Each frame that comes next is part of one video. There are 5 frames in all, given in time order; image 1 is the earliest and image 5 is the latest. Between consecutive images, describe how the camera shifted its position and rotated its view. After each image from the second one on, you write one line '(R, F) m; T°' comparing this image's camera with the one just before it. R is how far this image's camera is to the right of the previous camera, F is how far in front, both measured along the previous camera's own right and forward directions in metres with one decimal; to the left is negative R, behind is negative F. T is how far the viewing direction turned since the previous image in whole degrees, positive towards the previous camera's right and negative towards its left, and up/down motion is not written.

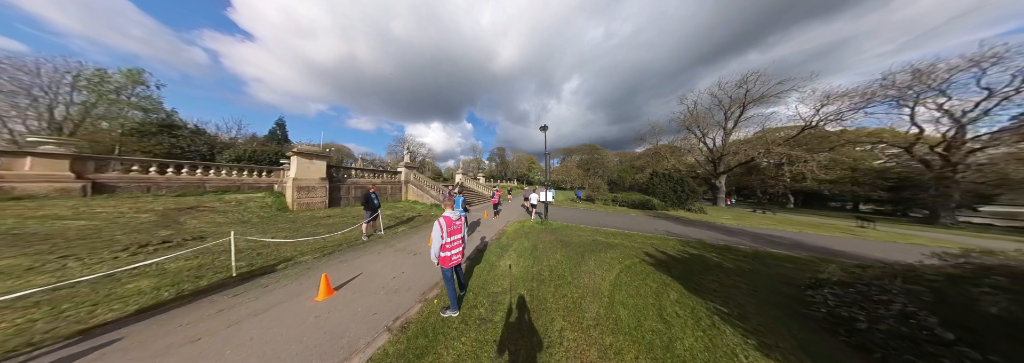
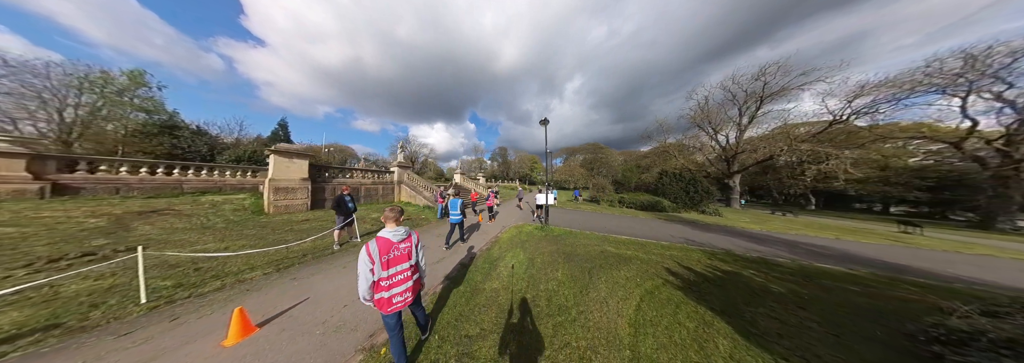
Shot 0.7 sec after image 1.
(+0.3, +0.9) m; -1°
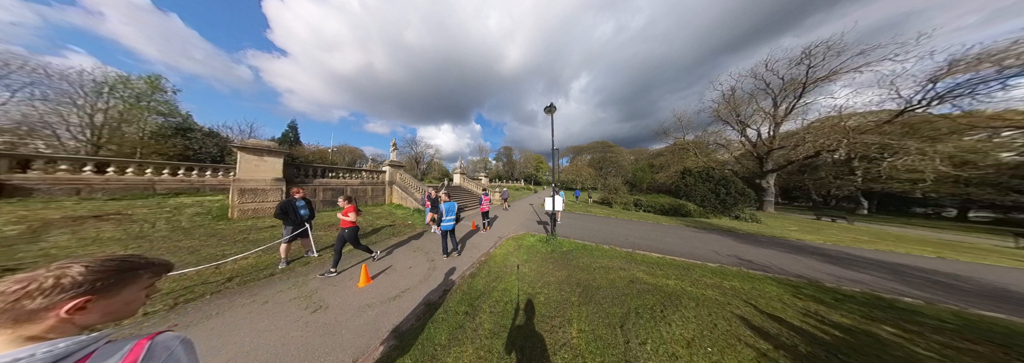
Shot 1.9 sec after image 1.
(+0.3, +1.4) m; -2°
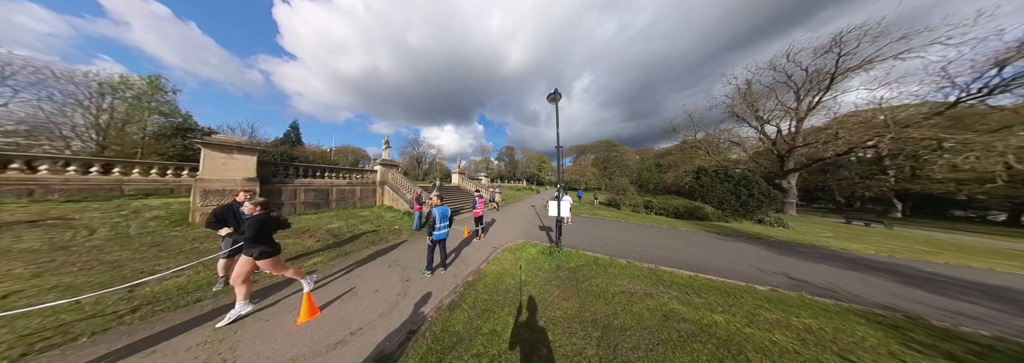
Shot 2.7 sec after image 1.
(+0.2, +0.9) m; -1°
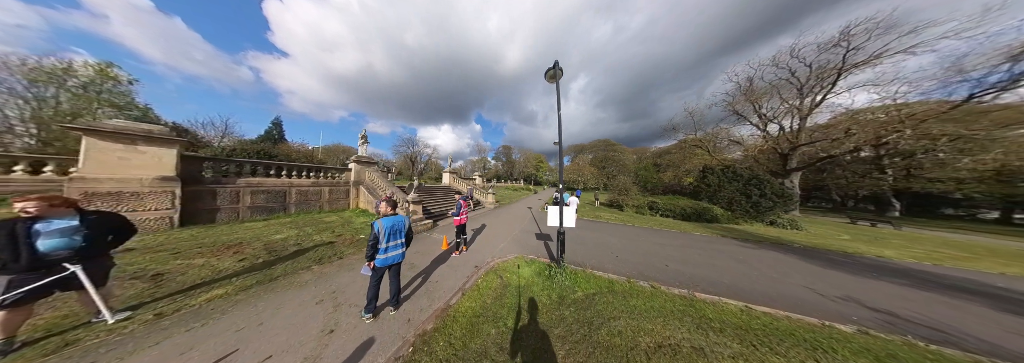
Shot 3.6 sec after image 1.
(+0.2, +1.2) m; +1°
